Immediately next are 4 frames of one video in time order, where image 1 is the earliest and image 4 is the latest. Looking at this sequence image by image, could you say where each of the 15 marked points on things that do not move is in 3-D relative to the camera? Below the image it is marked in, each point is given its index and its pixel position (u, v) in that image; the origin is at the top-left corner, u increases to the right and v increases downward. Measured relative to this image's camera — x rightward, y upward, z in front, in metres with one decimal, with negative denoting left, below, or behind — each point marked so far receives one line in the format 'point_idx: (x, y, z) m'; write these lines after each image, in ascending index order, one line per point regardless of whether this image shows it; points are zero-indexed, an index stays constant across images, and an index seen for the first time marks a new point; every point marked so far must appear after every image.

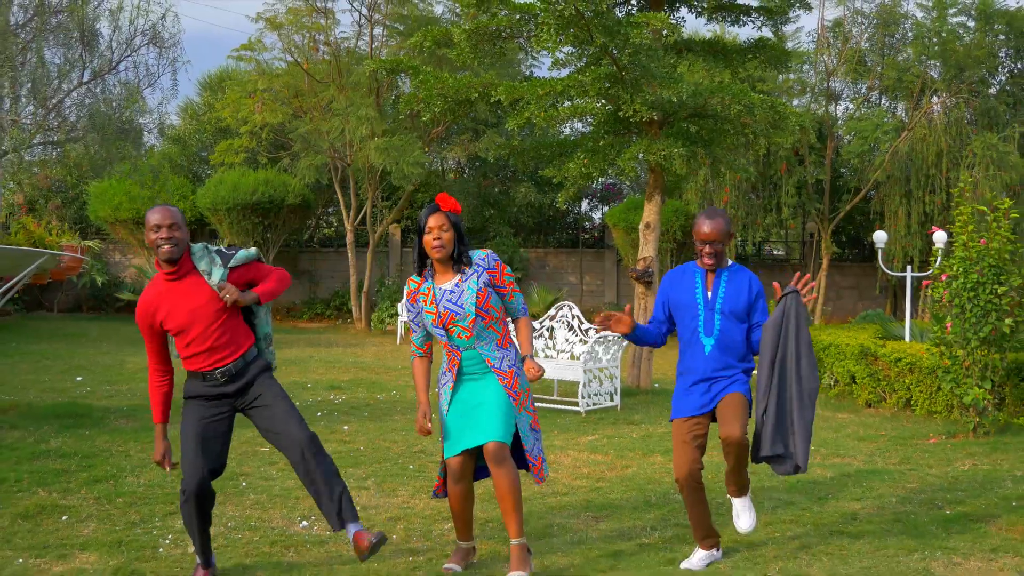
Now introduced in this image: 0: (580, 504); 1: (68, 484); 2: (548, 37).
0: (+0.3, -1.1, +5.9) m
1: (-2.3, -1.0, +6.0) m
2: (+0.3, +2.1, +9.8) m
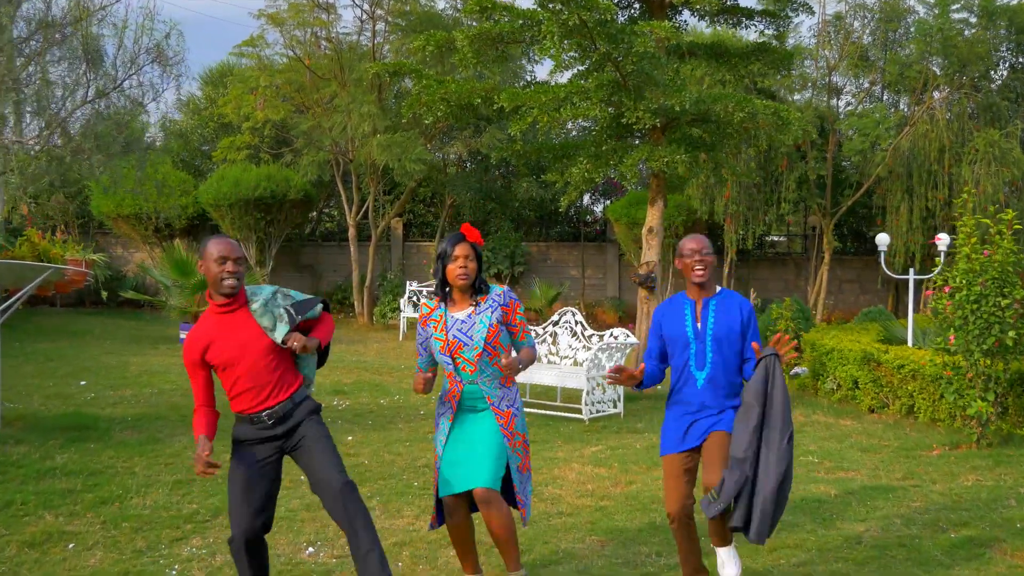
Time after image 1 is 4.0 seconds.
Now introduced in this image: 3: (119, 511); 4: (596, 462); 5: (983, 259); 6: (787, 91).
0: (+0.4, -1.2, +5.9) m
1: (-2.3, -1.1, +6.0) m
2: (+0.3, +2.1, +9.8) m
3: (-2.0, -1.1, +5.9) m
4: (+0.6, -1.2, +7.8) m
5: (+3.2, +0.2, +8.0) m
6: (+4.5, +3.2, +18.8) m
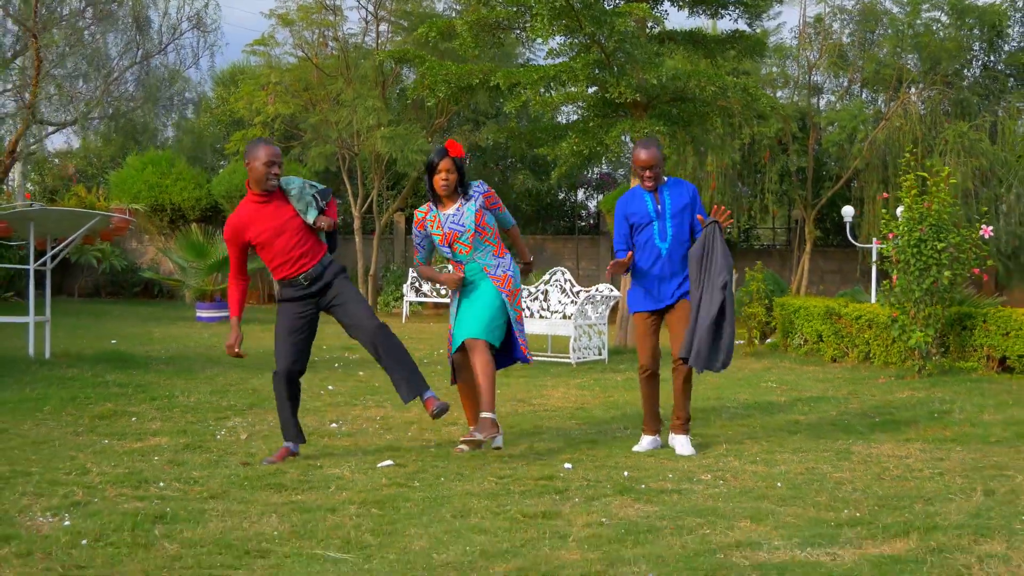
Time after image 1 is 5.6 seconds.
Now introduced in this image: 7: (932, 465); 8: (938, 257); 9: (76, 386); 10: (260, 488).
0: (+0.3, -0.8, +7.0) m
1: (-2.3, -0.7, +7.0) m
2: (+0.3, +2.4, +10.8) m
3: (-2.1, -0.7, +6.9) m
4: (+0.5, -0.7, +8.8) m
5: (+3.2, +0.6, +9.0) m
6: (+4.4, +3.4, +19.9) m
7: (+1.9, -0.8, +5.3) m
8: (+3.3, +0.2, +8.9) m
9: (-2.8, -0.6, +7.5) m
10: (-1.0, -0.8, +4.5) m
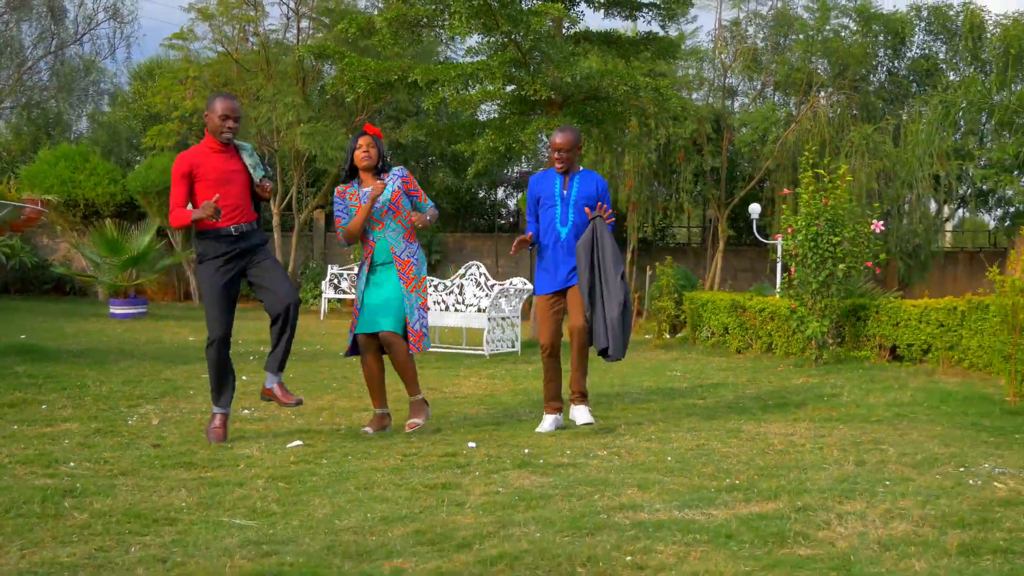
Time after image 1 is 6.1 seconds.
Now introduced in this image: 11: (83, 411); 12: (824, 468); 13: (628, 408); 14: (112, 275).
0: (-0.2, -0.7, +7.2) m
1: (-2.9, -0.6, +7.1) m
2: (-0.5, +2.5, +11.0) m
3: (-2.6, -0.6, +7.0) m
4: (-0.2, -0.7, +9.0) m
5: (+2.5, +0.7, +9.4) m
6: (+3.0, +3.5, +20.4) m
7: (+1.5, -0.7, +5.6) m
8: (+2.6, +0.3, +9.3) m
9: (-3.4, -0.6, +7.5) m
10: (-1.4, -0.7, +4.6) m
11: (-2.3, -0.7, +6.2) m
12: (+1.3, -0.7, +4.7) m
13: (+0.7, -0.7, +6.8) m
14: (-5.8, +0.2, +17.0) m
